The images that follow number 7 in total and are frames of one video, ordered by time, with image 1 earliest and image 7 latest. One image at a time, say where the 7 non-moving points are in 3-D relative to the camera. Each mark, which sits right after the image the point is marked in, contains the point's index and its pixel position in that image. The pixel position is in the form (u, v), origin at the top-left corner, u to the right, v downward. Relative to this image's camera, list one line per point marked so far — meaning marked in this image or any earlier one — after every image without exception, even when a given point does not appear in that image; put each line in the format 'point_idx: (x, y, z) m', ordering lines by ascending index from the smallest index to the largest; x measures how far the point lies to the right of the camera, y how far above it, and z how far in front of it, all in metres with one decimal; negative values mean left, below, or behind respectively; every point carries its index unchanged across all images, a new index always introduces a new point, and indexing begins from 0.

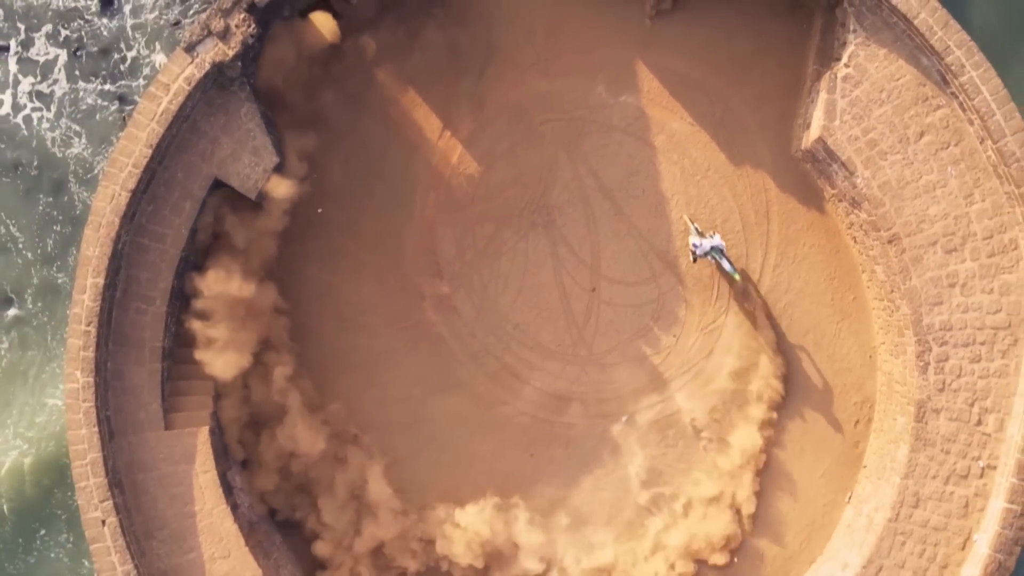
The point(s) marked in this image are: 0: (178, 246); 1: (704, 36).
0: (-6.0, +0.7, +13.9) m
1: (+3.9, +5.2, +15.7) m
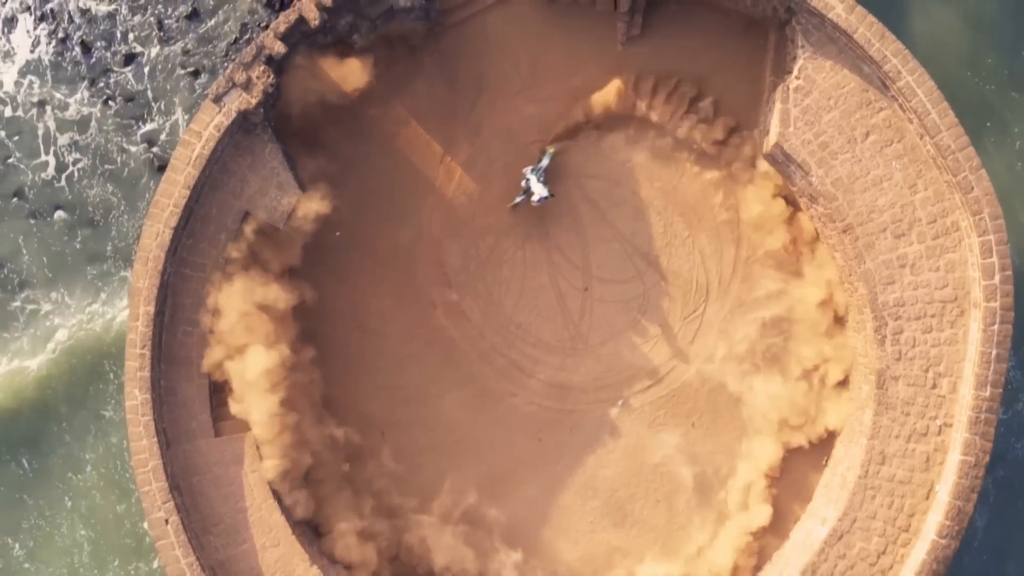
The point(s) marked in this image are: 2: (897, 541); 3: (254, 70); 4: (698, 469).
0: (-6.0, +0.3, +15.7) m
1: (+3.6, +5.3, +17.5) m
2: (+7.8, -5.1, +15.3) m
3: (-5.1, +4.3, +15.3) m
4: (+4.3, -4.2, +17.8) m
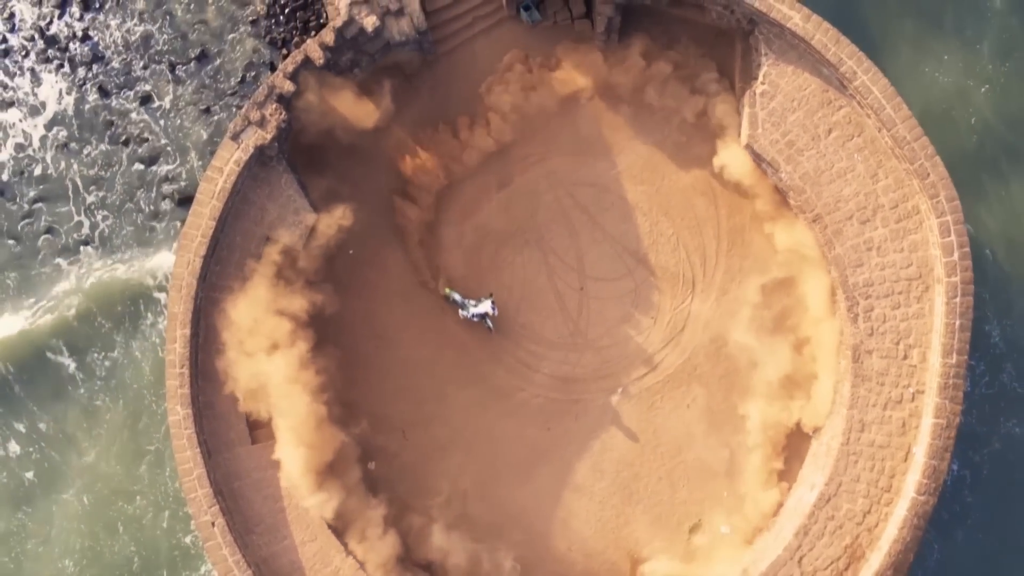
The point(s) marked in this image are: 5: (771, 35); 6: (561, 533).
0: (-6.0, -0.2, +17.1) m
1: (+3.3, +5.4, +19.0) m
2: (+8.2, -4.7, +16.8) m
3: (-5.3, +3.9, +16.7) m
4: (+4.6, -4.0, +19.3) m
5: (+5.9, +5.7, +17.4) m
6: (+1.2, -6.1, +19.0) m
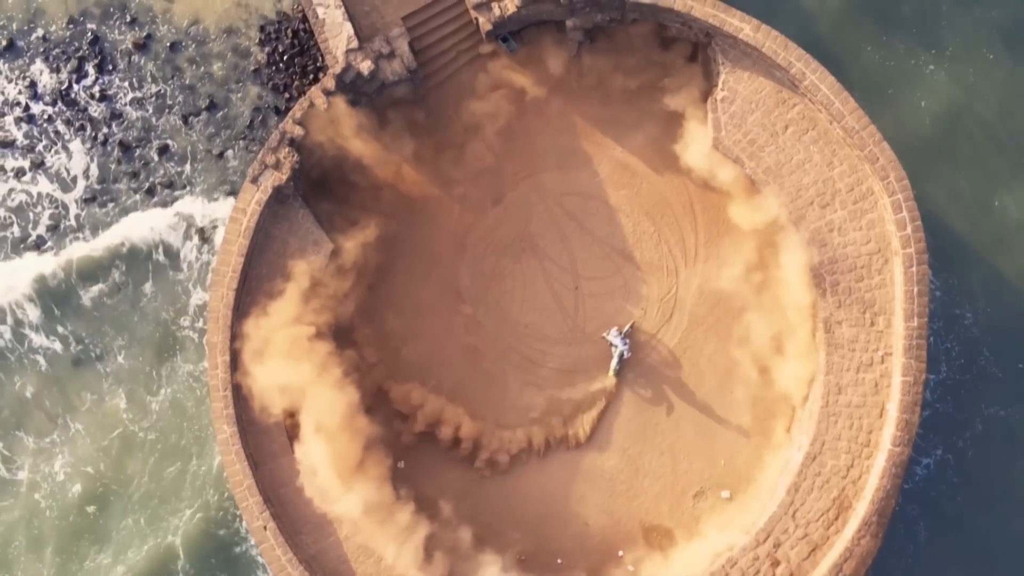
0: (-5.9, -0.8, +19.0) m
1: (+2.9, +5.6, +20.9) m
2: (+8.6, -4.1, +18.7) m
3: (-5.6, +3.3, +18.6) m
4: (+5.0, -3.7, +21.2) m
5: (+5.4, +6.1, +19.3) m
6: (+1.8, -6.2, +20.9) m
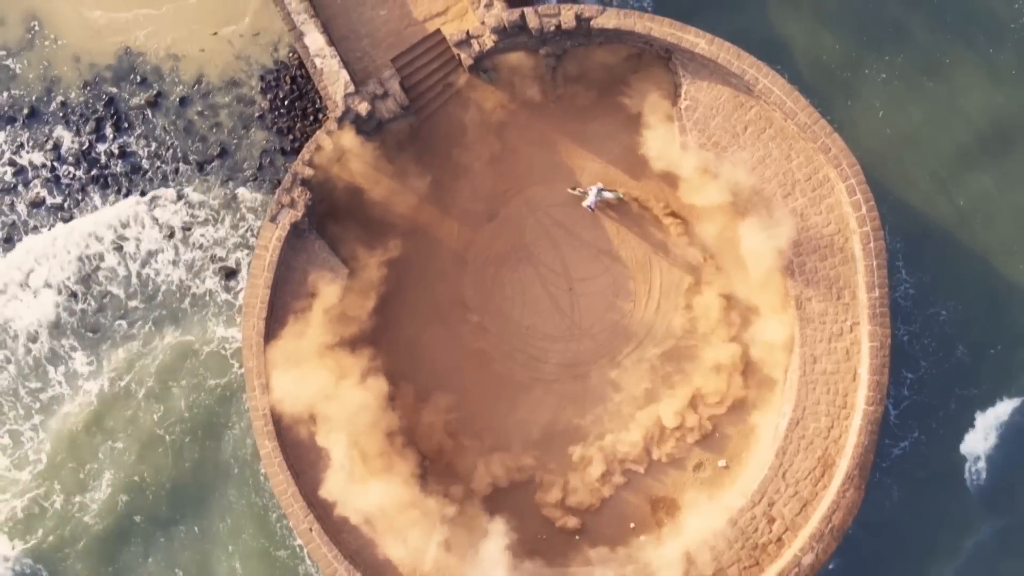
0: (-5.8, -1.6, +21.1) m
1: (+2.4, +5.6, +23.0) m
2: (+8.9, -3.5, +20.9) m
3: (-5.9, +2.6, +20.7) m
4: (+5.3, -3.5, +23.3) m
5: (+4.9, +6.4, +21.4) m
6: (+2.3, -6.2, +23.0) m
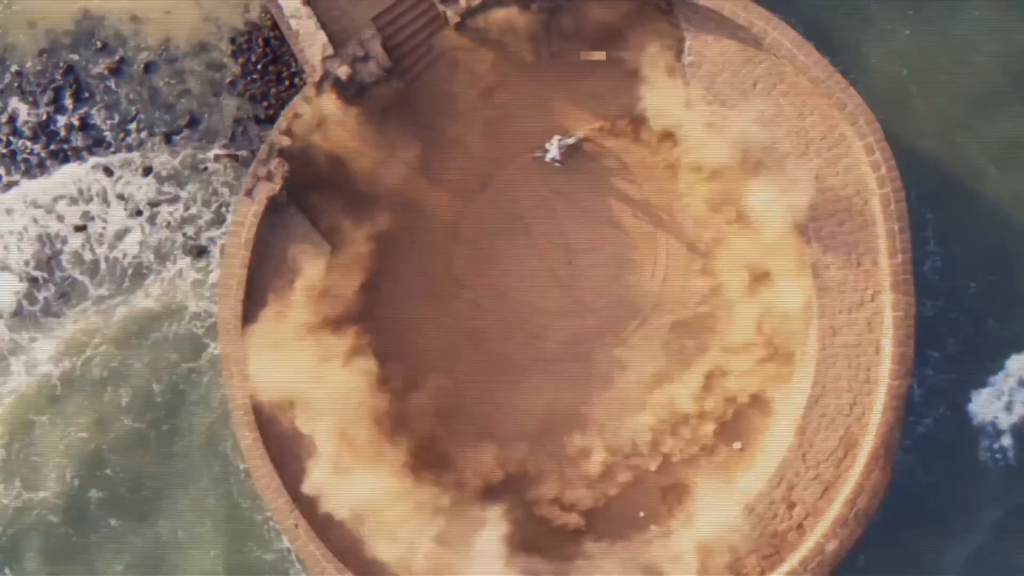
0: (-5.9, -1.0, +19.6) m
1: (+2.1, +6.4, +21.5) m
2: (+8.9, -2.6, +19.4) m
3: (-6.0, +3.1, +19.2) m
4: (+5.3, -2.6, +21.9) m
5: (+4.6, +7.2, +19.9) m
6: (+2.3, -5.4, +21.5) m
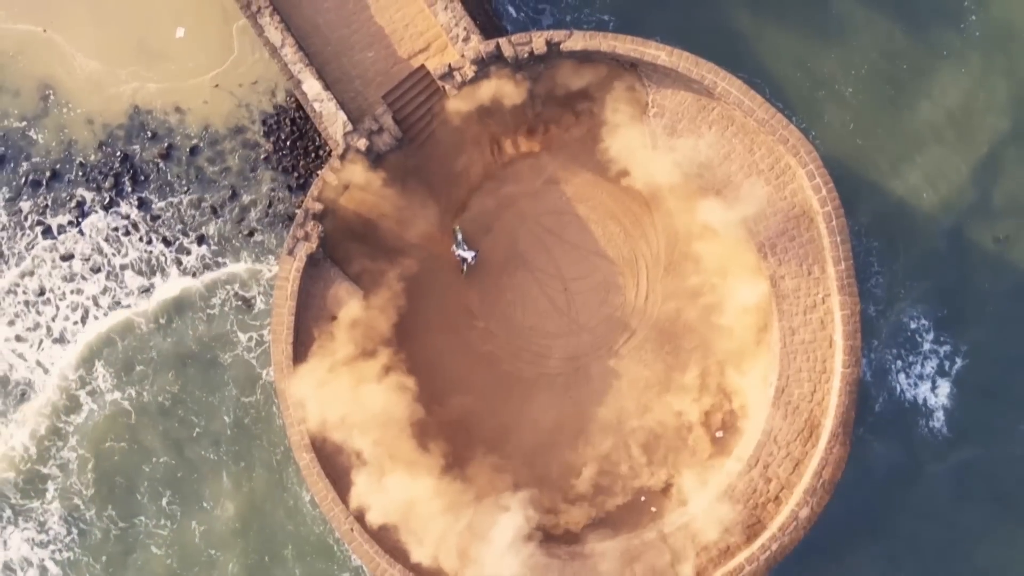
0: (-5.6, -2.3, +23.1) m
1: (+1.8, +5.7, +25.1) m
2: (+9.2, -2.8, +23.0) m
3: (-6.1, +1.8, +22.7) m
4: (+5.6, -3.1, +25.5) m
5: (+4.2, +6.7, +23.5) m
6: (+2.9, -6.1, +25.1) m
